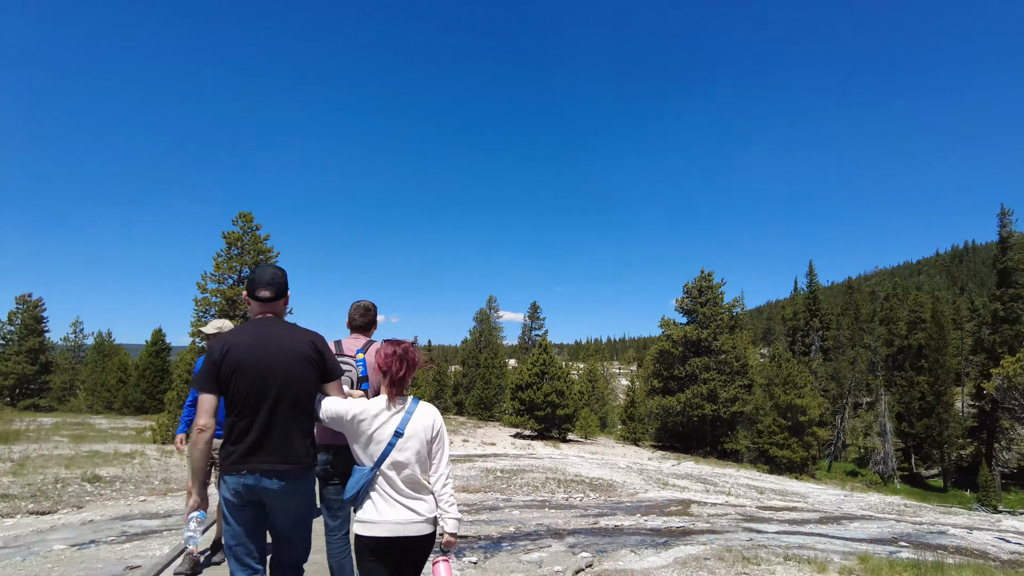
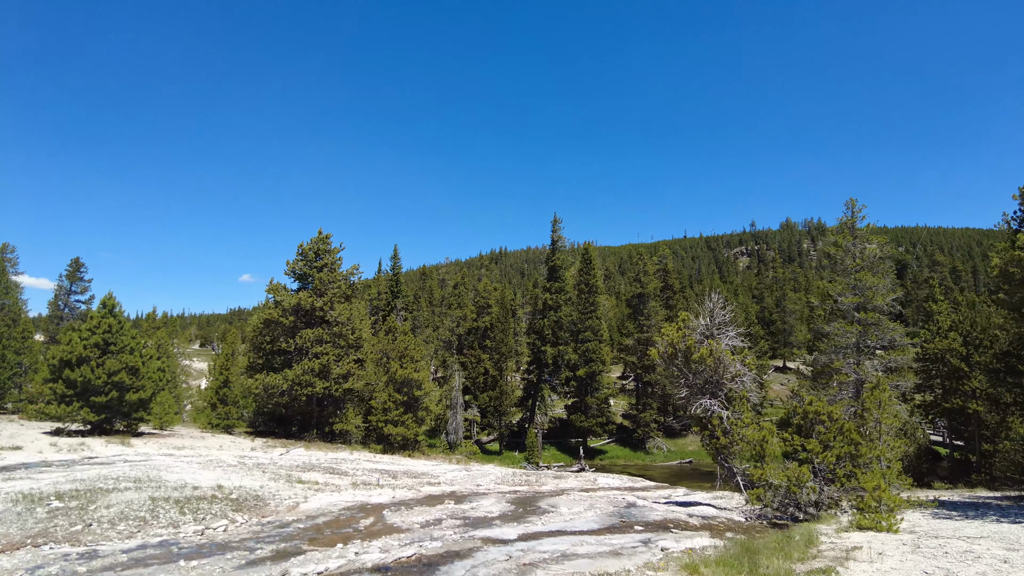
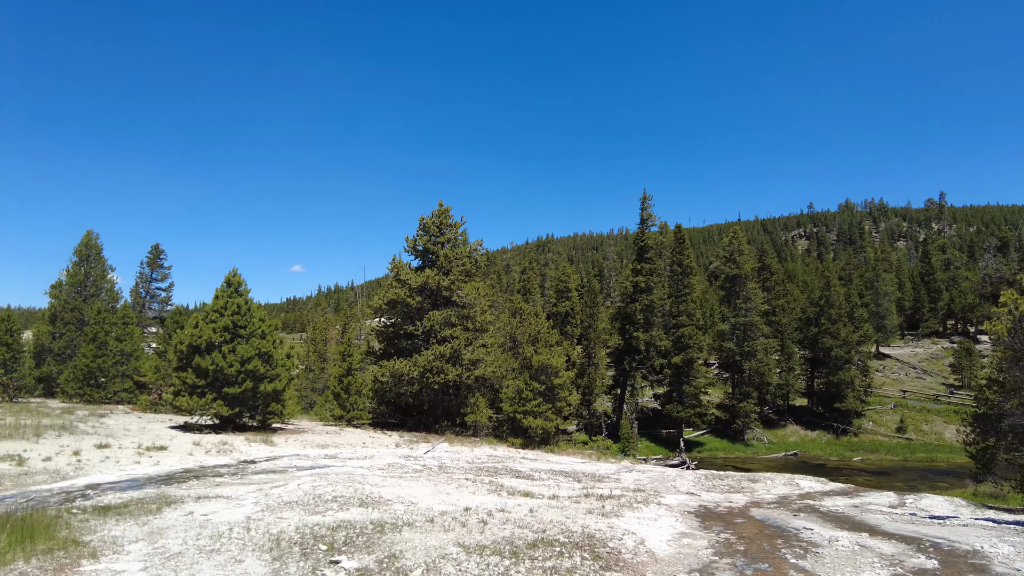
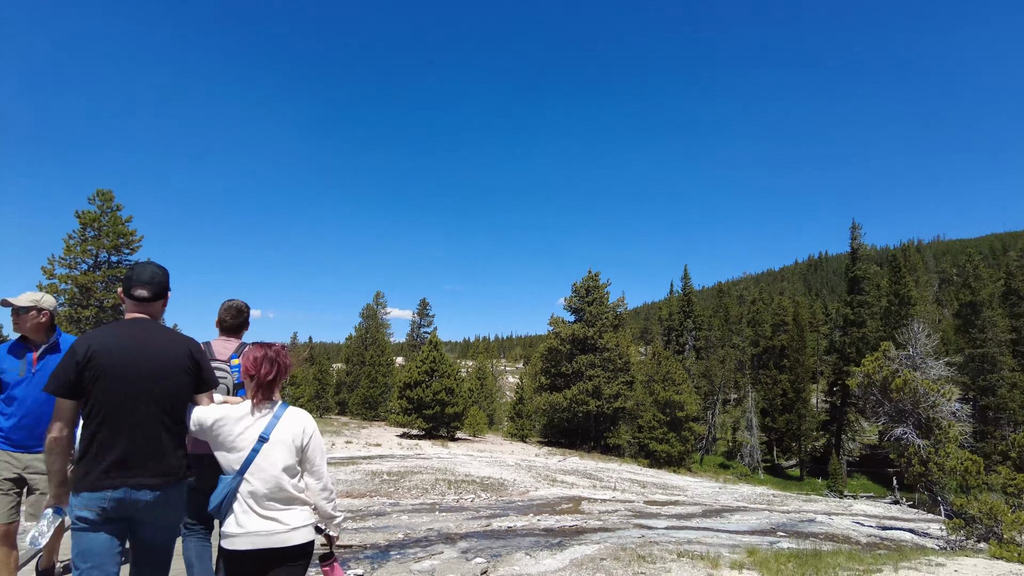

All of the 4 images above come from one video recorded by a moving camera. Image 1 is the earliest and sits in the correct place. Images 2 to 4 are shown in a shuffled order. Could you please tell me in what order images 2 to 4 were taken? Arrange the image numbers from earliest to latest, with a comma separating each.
4, 2, 3
